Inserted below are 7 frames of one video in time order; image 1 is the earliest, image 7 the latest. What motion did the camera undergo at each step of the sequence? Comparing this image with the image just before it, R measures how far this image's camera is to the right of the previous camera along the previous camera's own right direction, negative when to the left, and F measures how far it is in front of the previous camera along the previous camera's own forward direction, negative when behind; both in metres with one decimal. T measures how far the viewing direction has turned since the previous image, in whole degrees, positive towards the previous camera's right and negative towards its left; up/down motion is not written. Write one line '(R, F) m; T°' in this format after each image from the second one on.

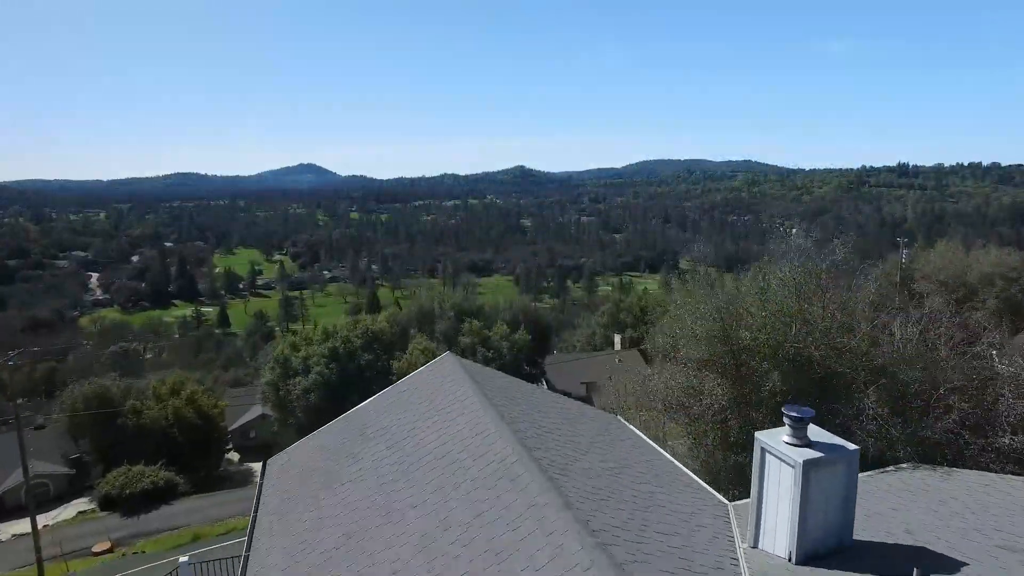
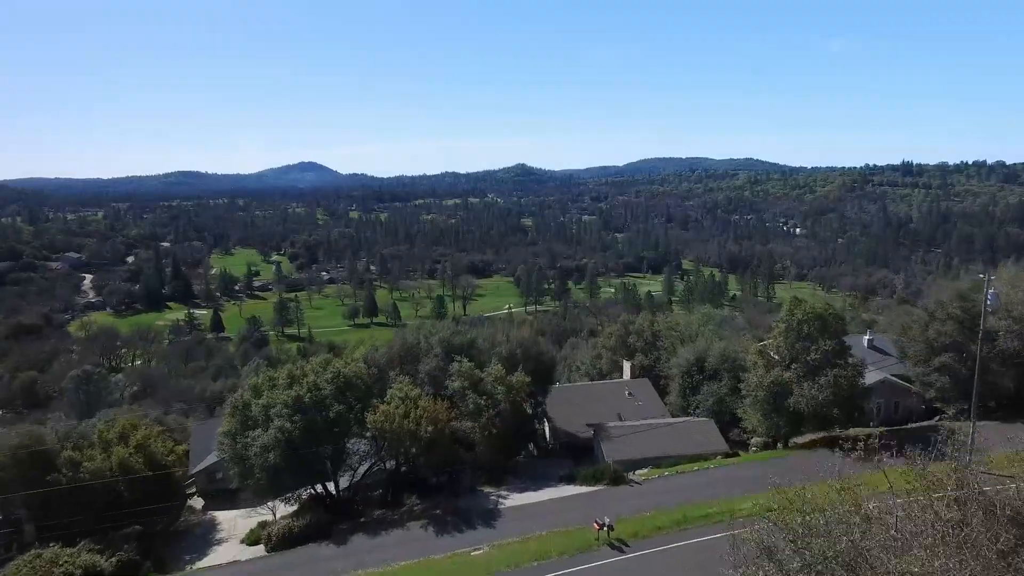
(+0.1, +2.3) m; 0°
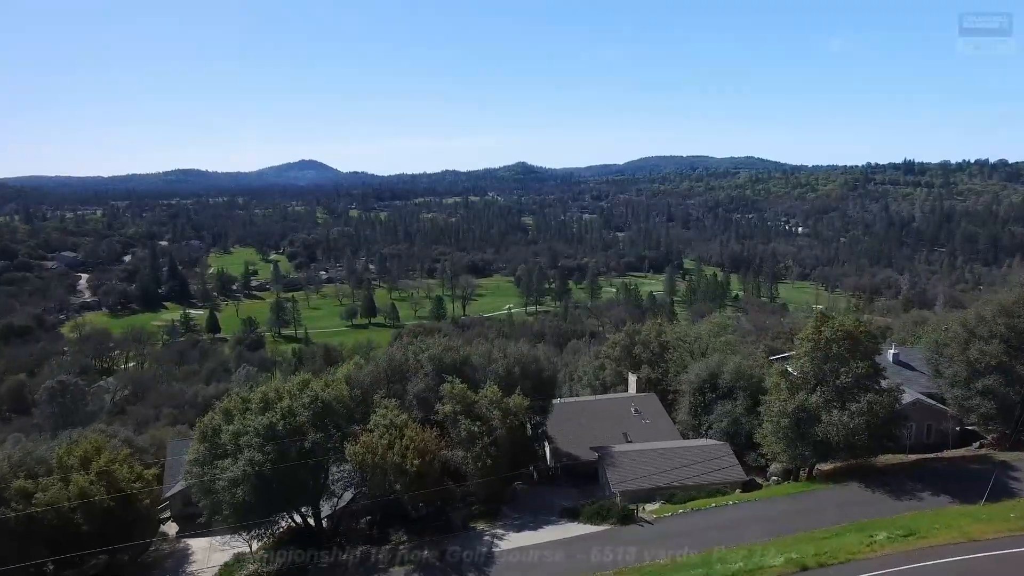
(+0.1, +1.3) m; 0°
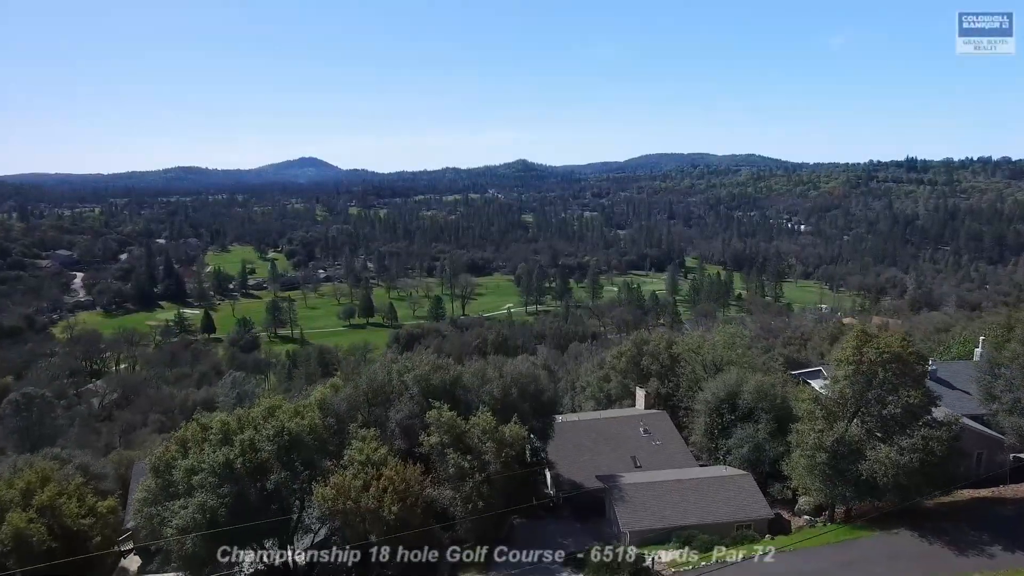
(+0.1, +1.6) m; 0°
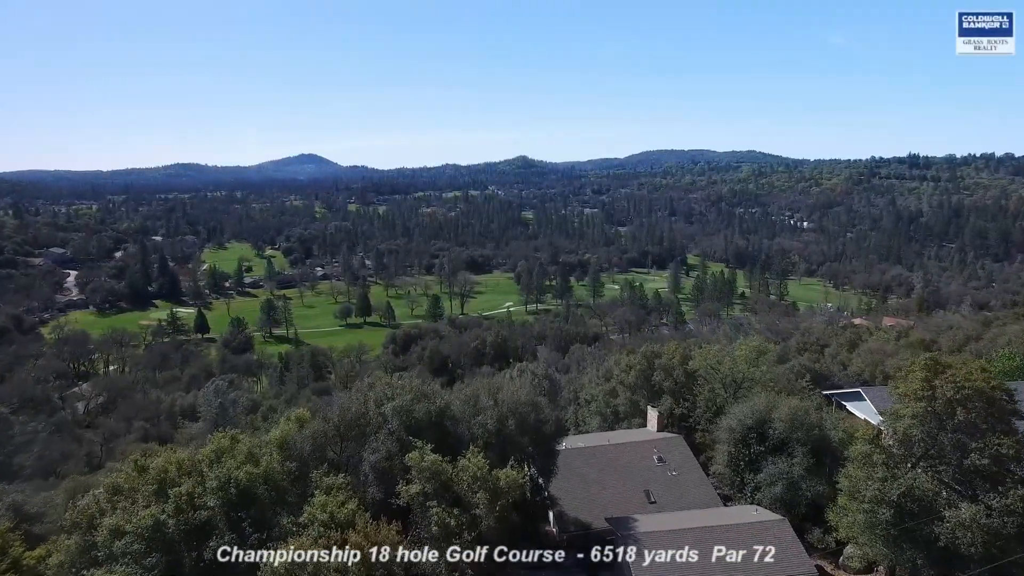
(+0.1, +1.9) m; 0°
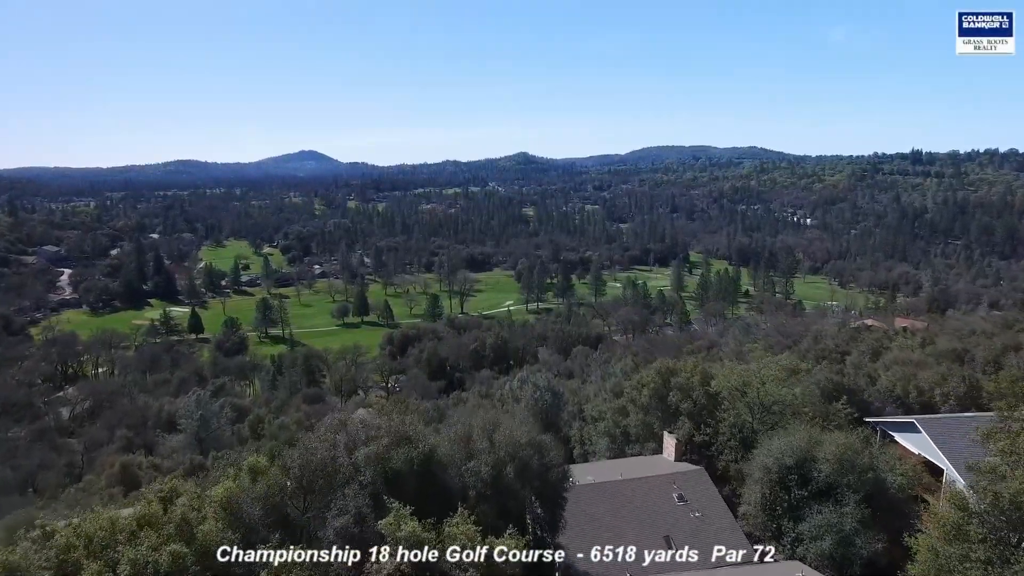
(0.0, +1.9) m; 0°
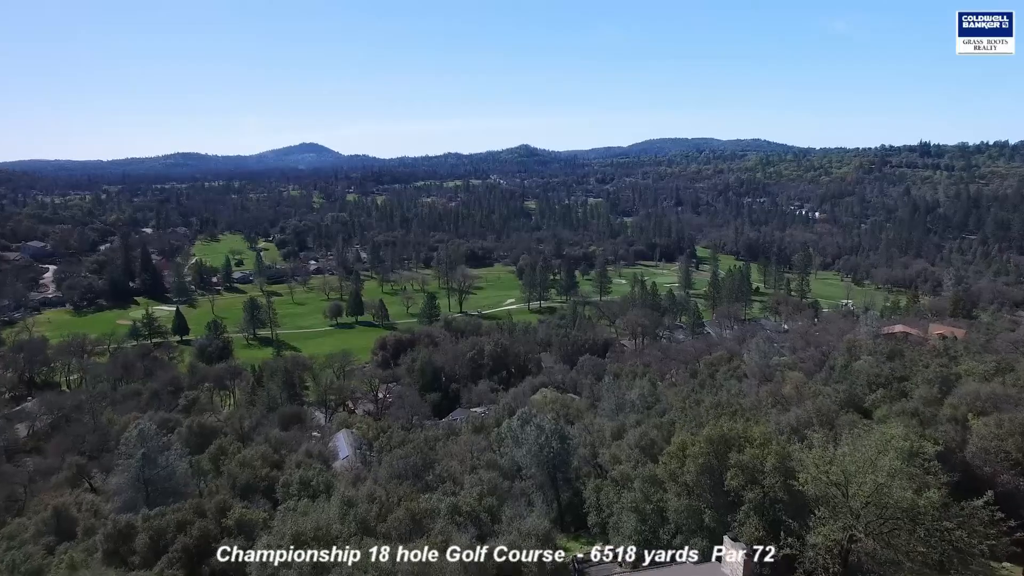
(+0.1, +4.6) m; 0°
